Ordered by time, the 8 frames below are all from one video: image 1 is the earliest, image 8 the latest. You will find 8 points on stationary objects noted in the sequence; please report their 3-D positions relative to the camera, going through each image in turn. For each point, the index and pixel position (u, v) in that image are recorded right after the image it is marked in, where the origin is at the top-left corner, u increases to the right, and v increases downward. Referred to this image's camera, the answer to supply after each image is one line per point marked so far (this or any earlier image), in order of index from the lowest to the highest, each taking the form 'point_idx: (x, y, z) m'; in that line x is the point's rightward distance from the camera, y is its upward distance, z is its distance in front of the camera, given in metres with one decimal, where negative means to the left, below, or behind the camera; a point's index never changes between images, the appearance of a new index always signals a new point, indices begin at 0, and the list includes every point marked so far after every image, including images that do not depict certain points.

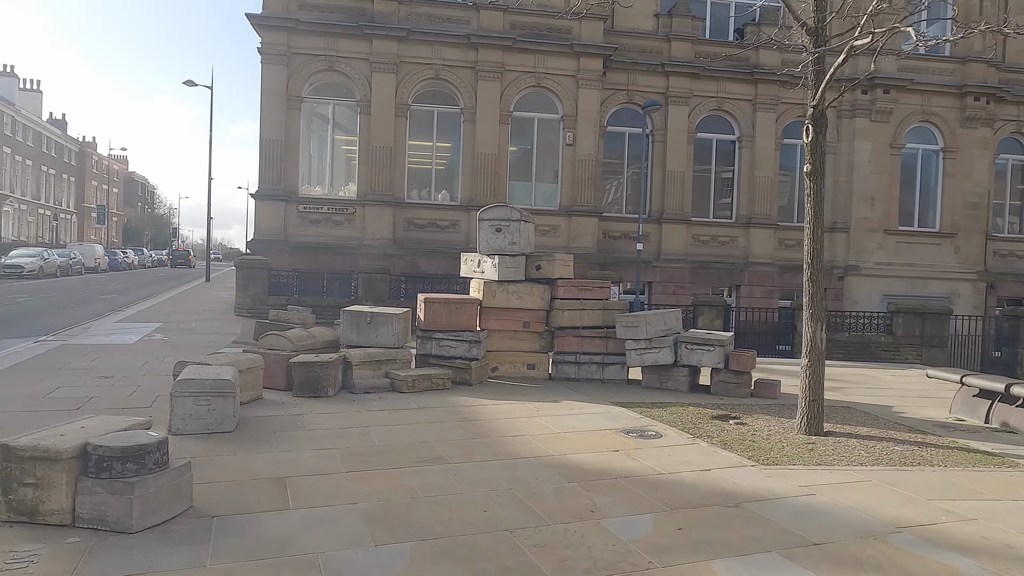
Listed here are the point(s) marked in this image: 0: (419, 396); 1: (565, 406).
0: (-1.2, -1.4, +7.6) m
1: (+0.6, -1.4, +7.2) m
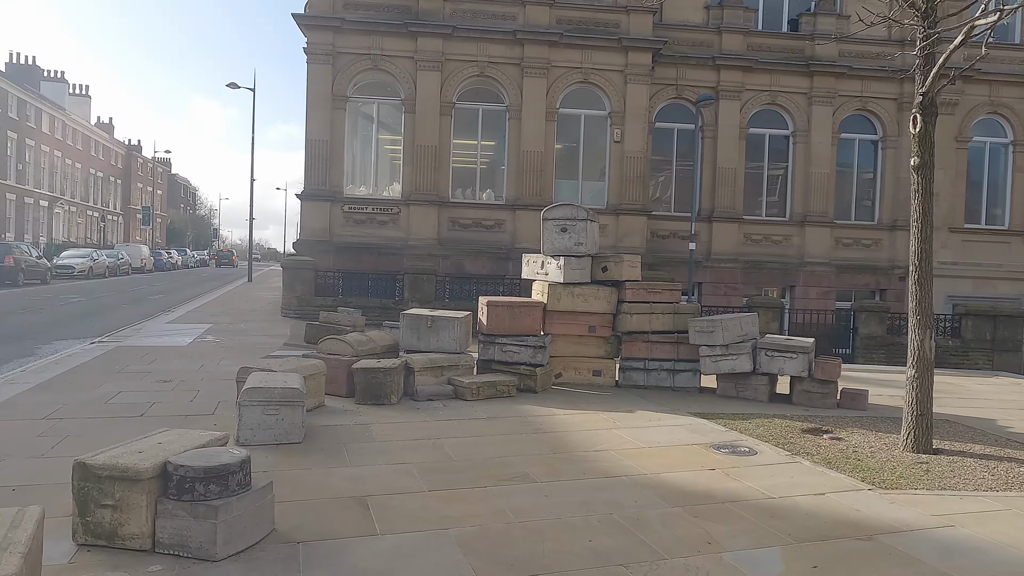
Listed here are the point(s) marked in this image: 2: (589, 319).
0: (-0.3, -1.4, +7.3) m
1: (+1.4, -1.4, +6.8) m
2: (+1.1, -0.4, +8.4) m
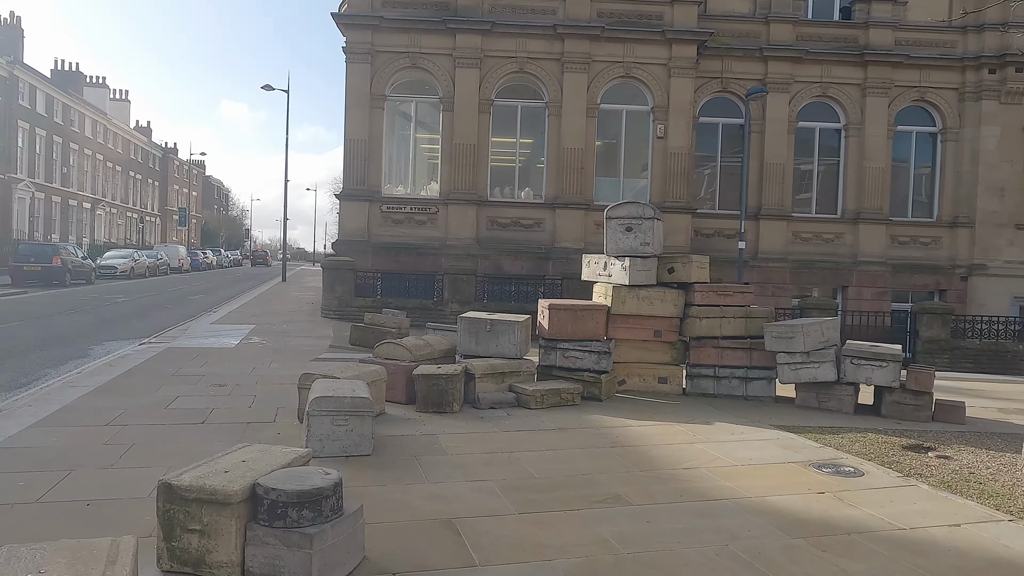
0: (+0.4, -1.4, +6.9) m
1: (+2.2, -1.5, +6.3) m
2: (+1.9, -0.5, +8.0) m
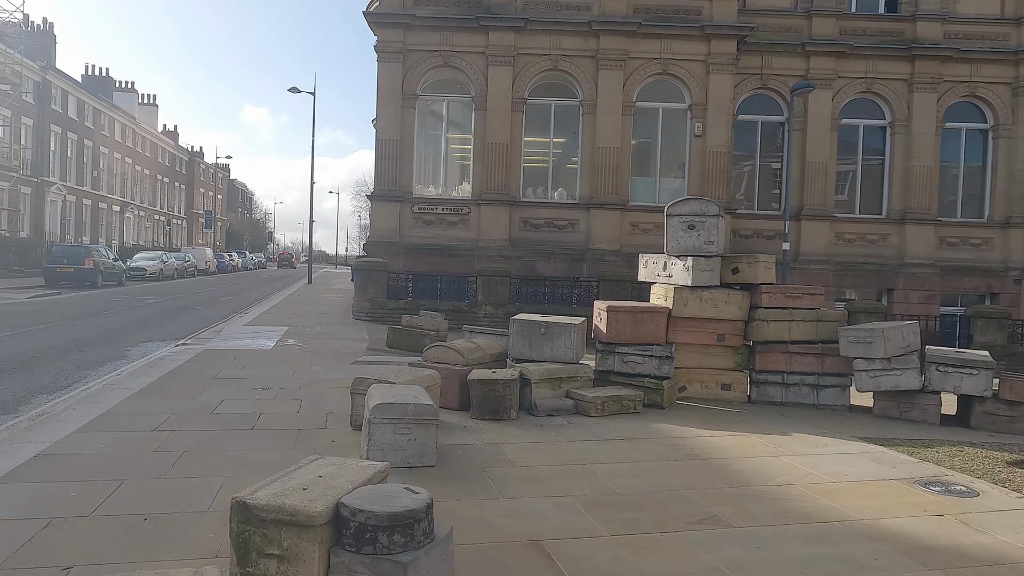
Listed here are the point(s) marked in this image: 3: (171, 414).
0: (+1.1, -1.4, +6.5) m
1: (+2.8, -1.5, +5.9) m
2: (+2.5, -0.5, +7.6) m
3: (-3.5, -1.3, +6.2) m
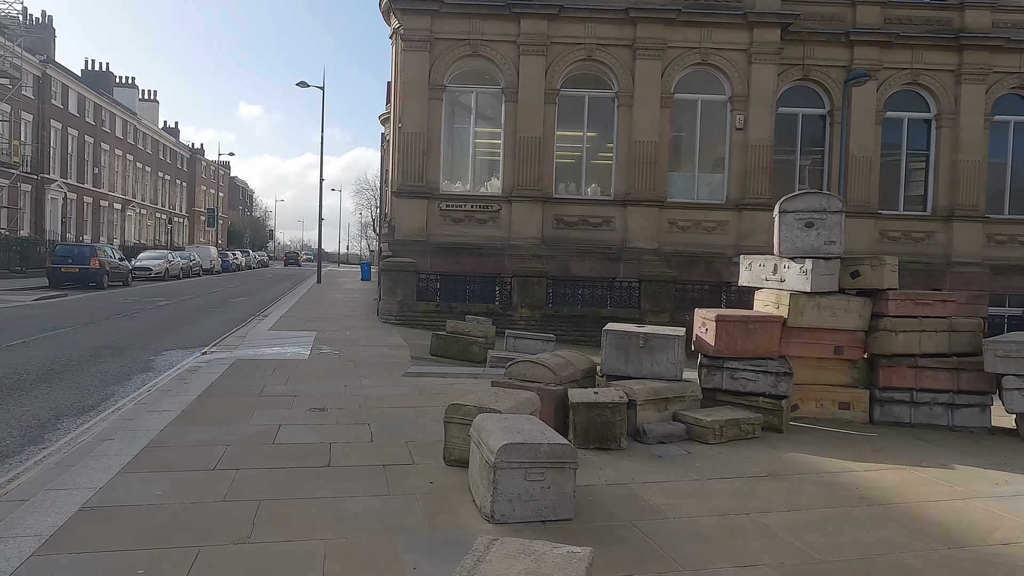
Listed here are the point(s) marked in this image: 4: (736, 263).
0: (+2.1, -1.5, +5.6) m
1: (+3.8, -1.5, +5.0) m
2: (+3.5, -0.5, +6.7) m
3: (-2.5, -1.4, +5.3) m
4: (+6.4, +0.7, +17.6) m
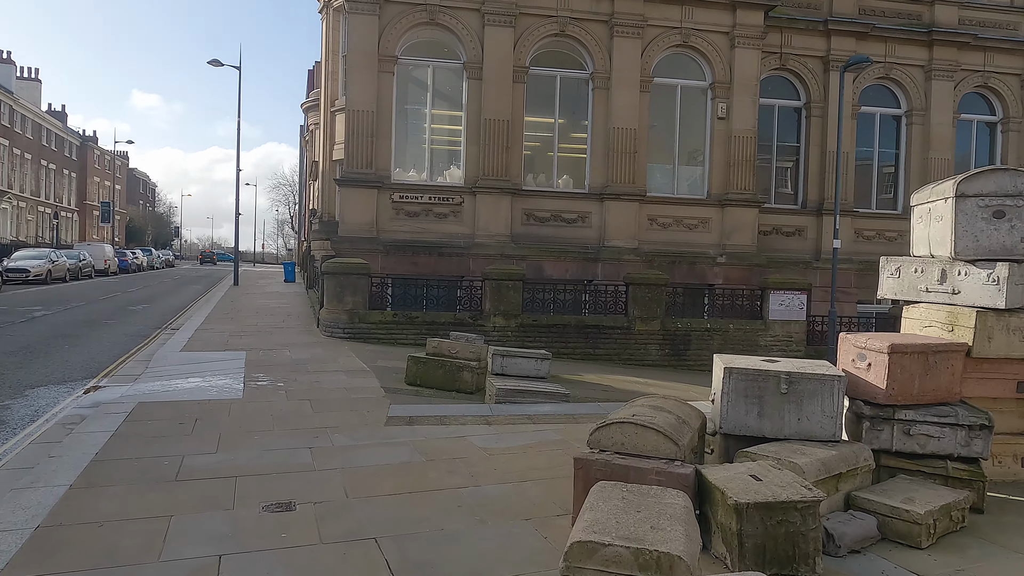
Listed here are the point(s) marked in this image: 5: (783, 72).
0: (+2.7, -1.6, +3.6) m
1: (+4.5, -1.7, +3.2) m
2: (+4.0, -0.6, +4.8) m
3: (-1.7, -1.5, +2.7) m
4: (+5.4, +0.6, +16.0) m
5: (+7.9, +6.3, +17.6) m
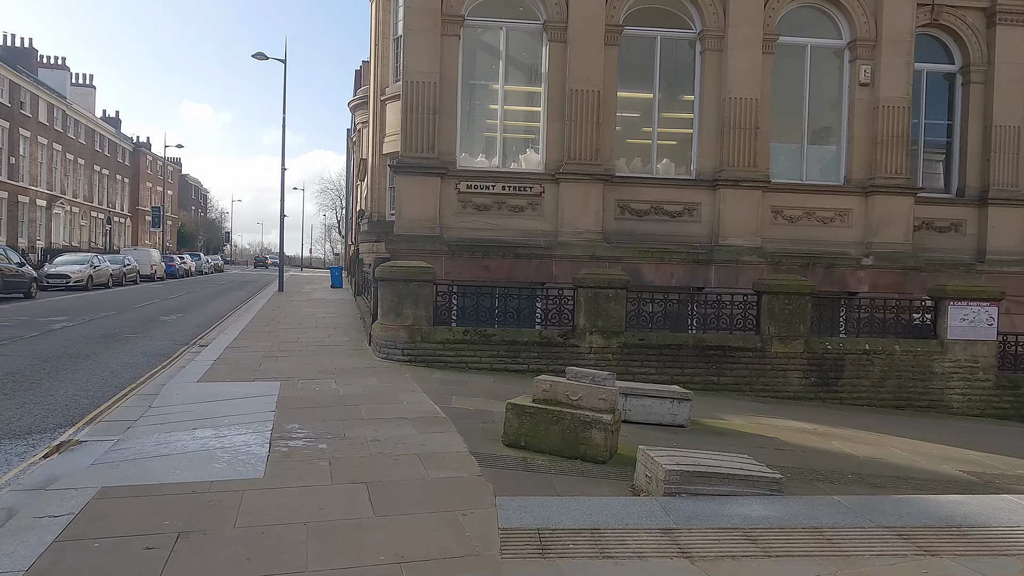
0: (+3.8, -1.7, +0.6) m
1: (+5.5, -1.8, +0.1) m
2: (+5.2, -0.8, +1.7) m
3: (-0.7, -1.6, 0.0) m
4: (+7.3, +0.4, +12.8) m
5: (+10.0, +6.1, +14.2) m
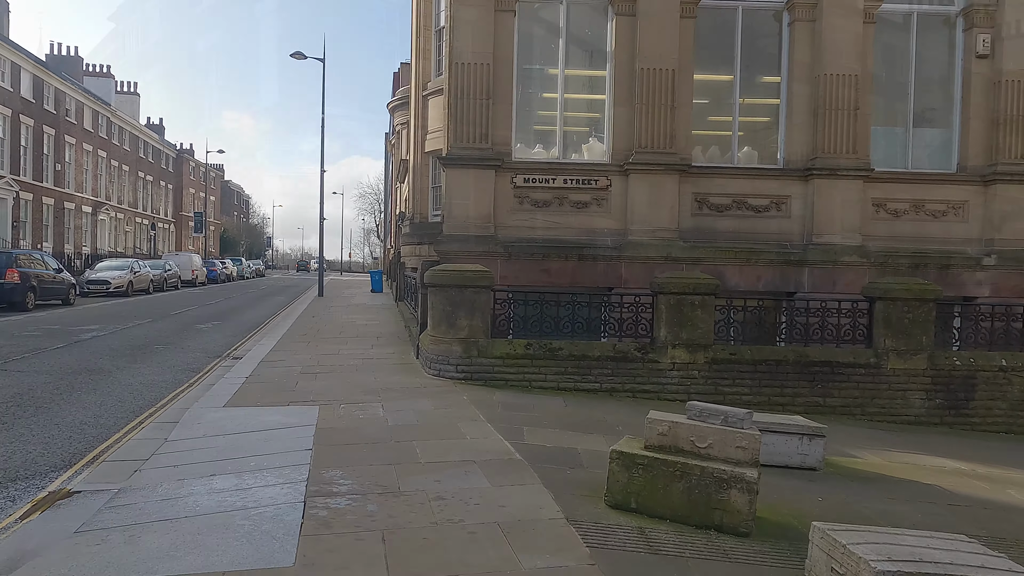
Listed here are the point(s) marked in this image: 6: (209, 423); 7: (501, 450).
0: (+4.2, -1.8, -1.0) m
1: (+5.9, -1.8, -1.6) m
2: (+5.7, -0.8, 0.0) m
3: (-0.3, -1.7, -1.4) m
4: (+8.5, +0.4, +11.0) m
5: (+11.2, +6.0, +12.3) m
6: (-3.2, -1.4, +6.4) m
7: (-0.1, -1.5, +5.6) m
